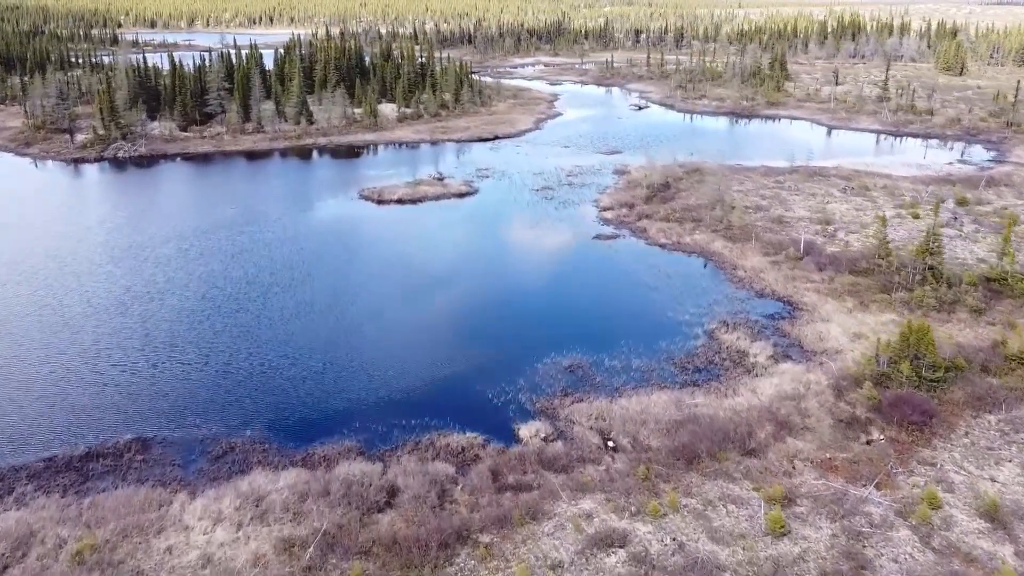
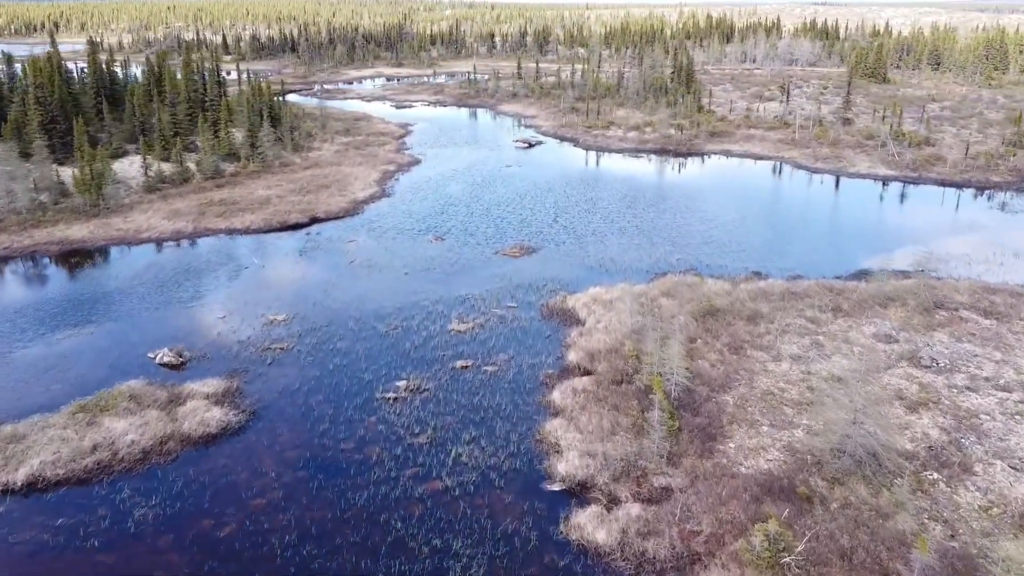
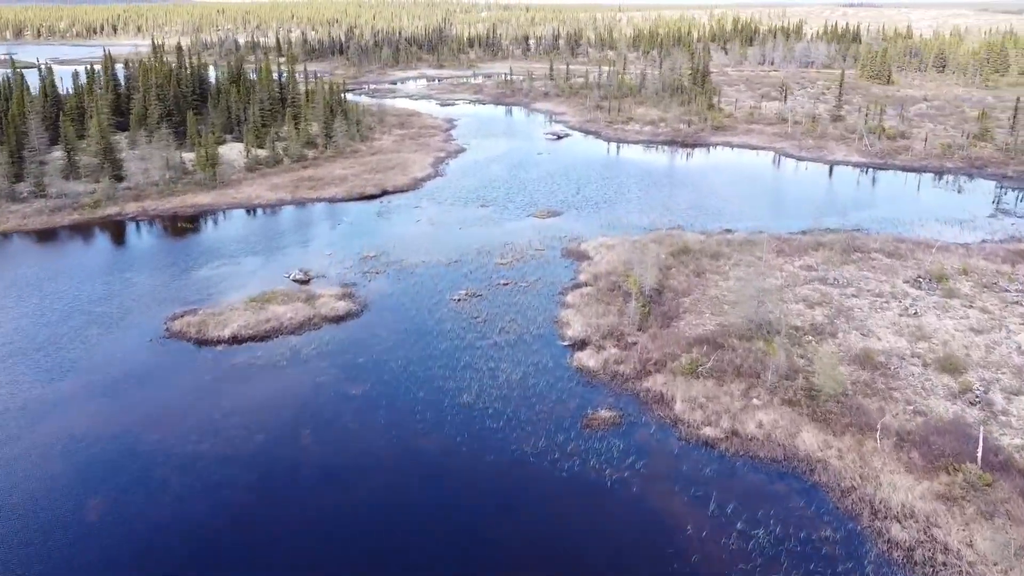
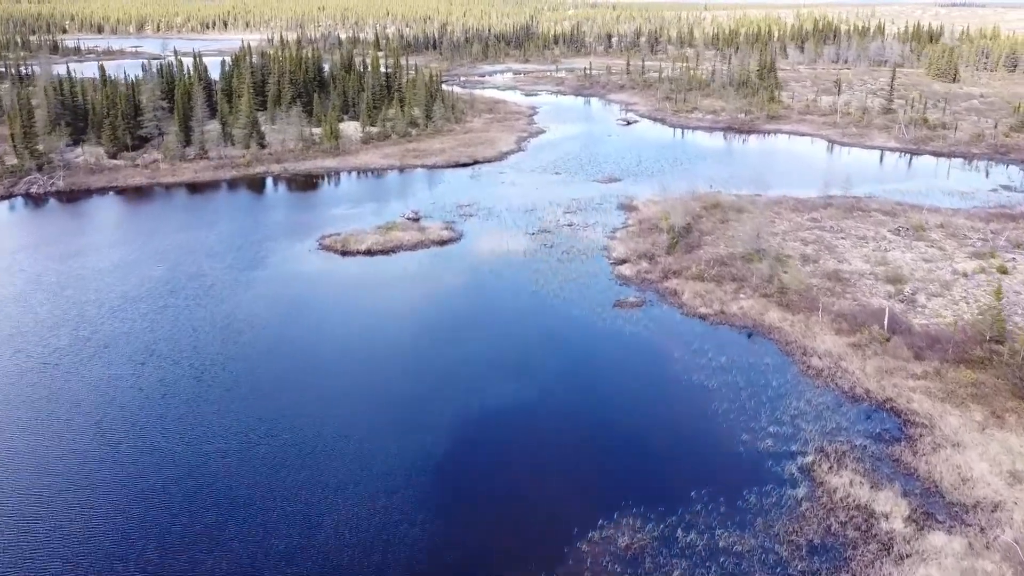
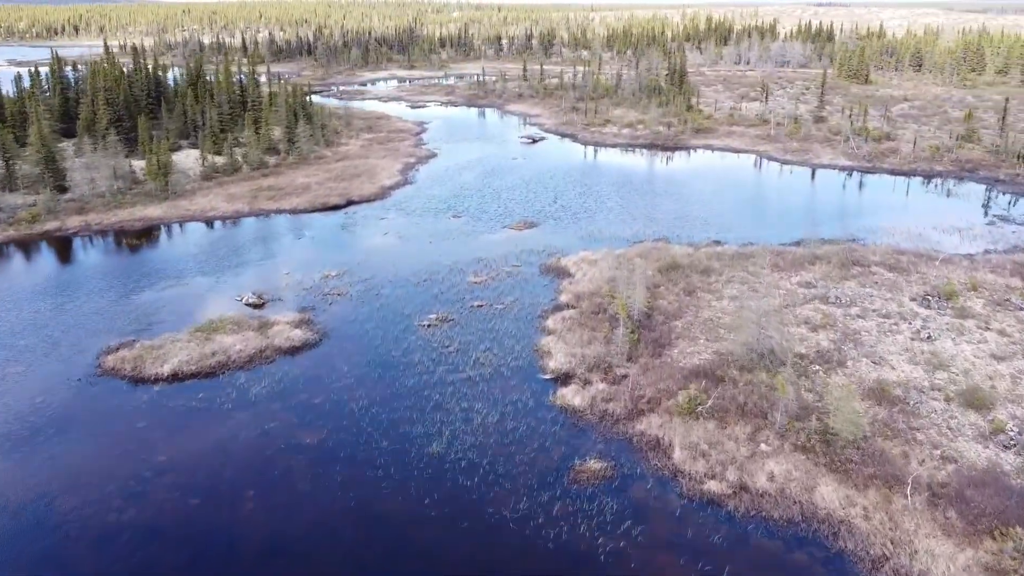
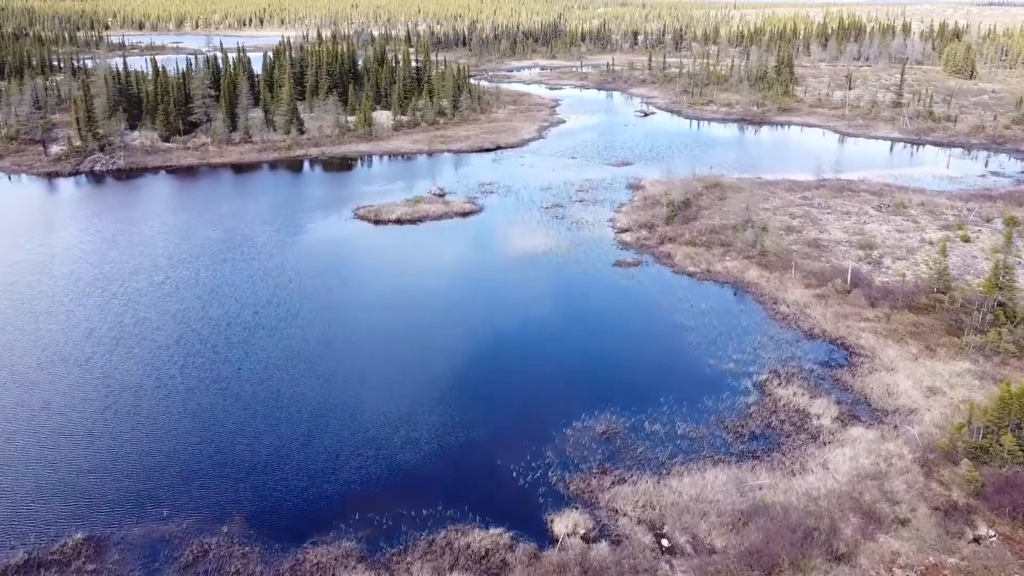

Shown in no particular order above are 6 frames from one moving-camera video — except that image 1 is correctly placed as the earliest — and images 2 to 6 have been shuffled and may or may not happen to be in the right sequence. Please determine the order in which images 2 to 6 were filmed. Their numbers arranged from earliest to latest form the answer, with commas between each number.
6, 4, 3, 5, 2
